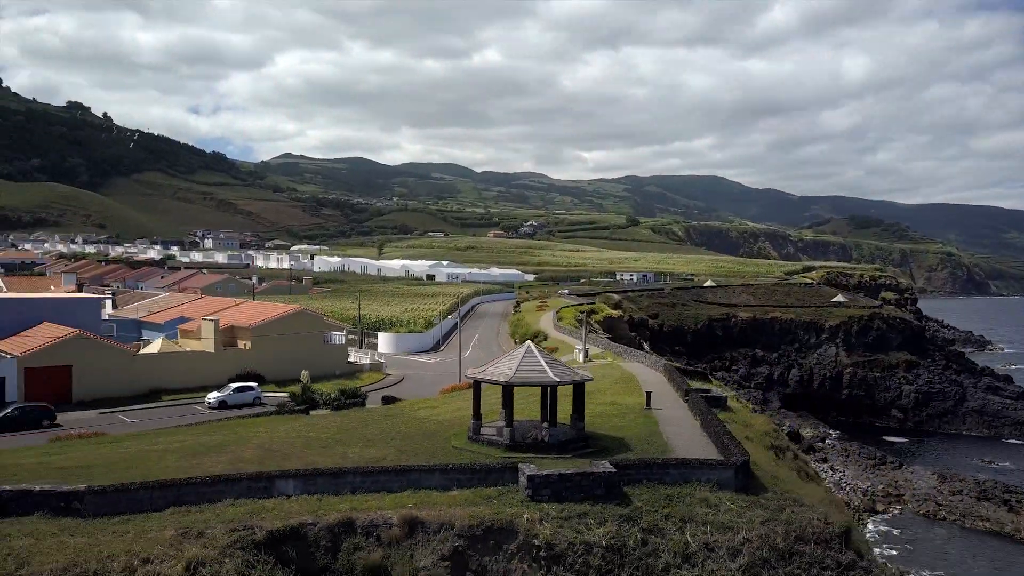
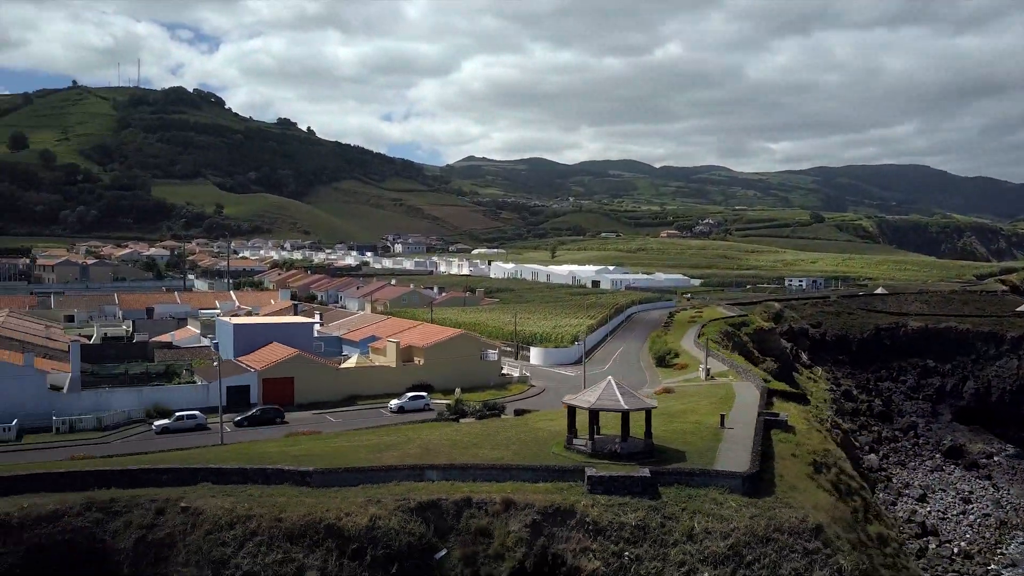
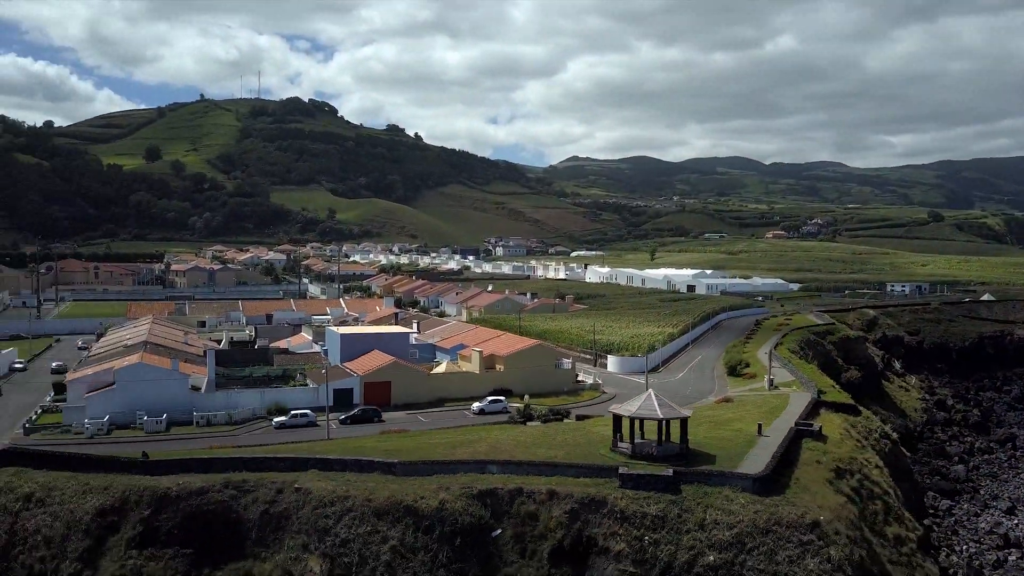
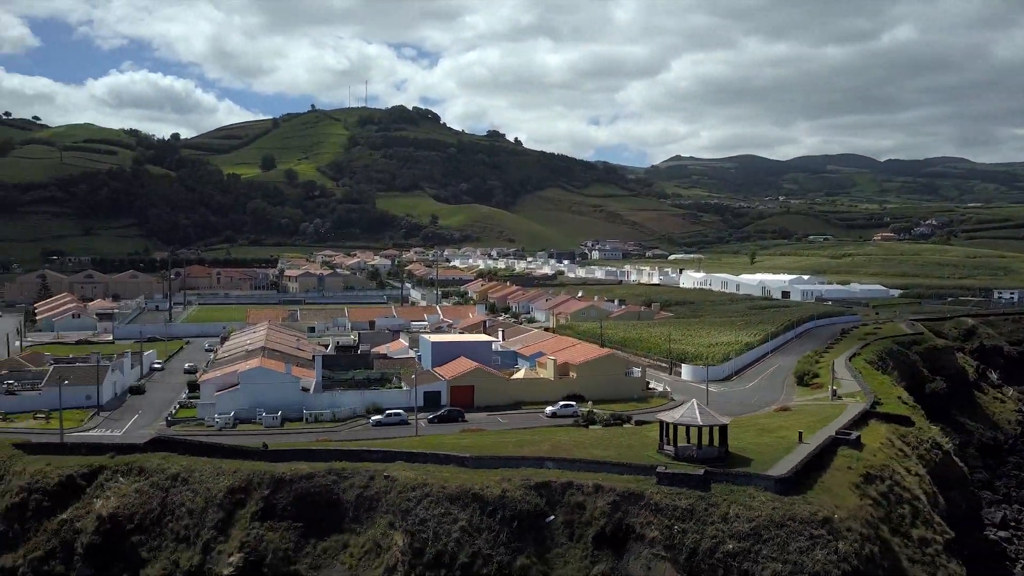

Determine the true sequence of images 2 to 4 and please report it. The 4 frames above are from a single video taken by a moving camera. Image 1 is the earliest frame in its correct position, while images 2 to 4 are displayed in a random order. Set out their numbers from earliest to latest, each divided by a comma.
2, 3, 4
